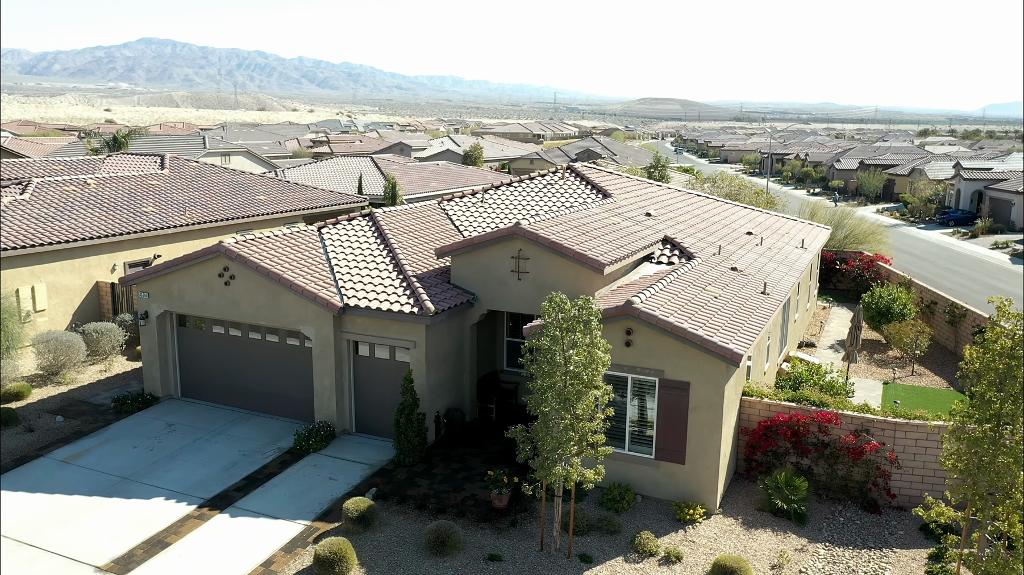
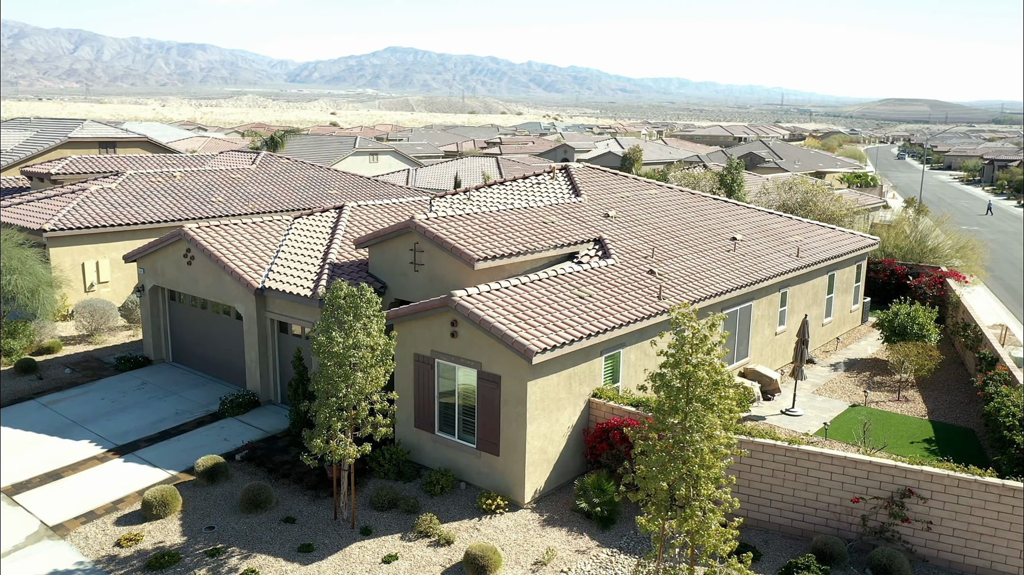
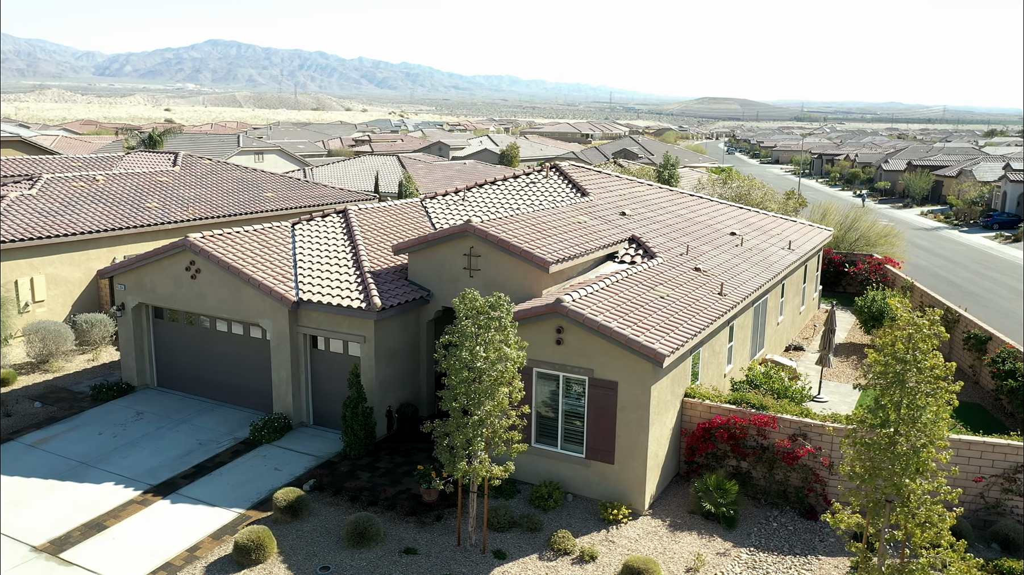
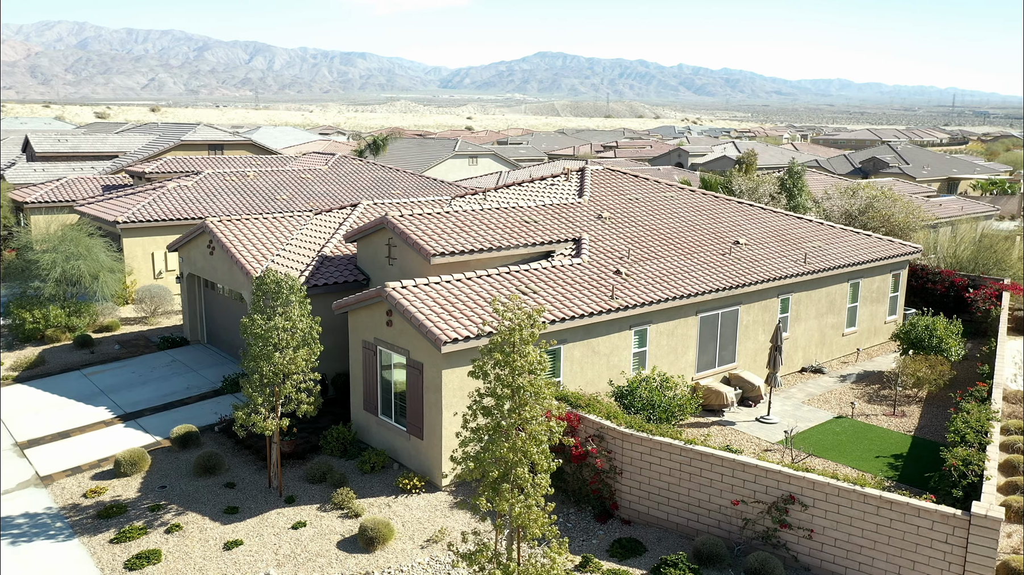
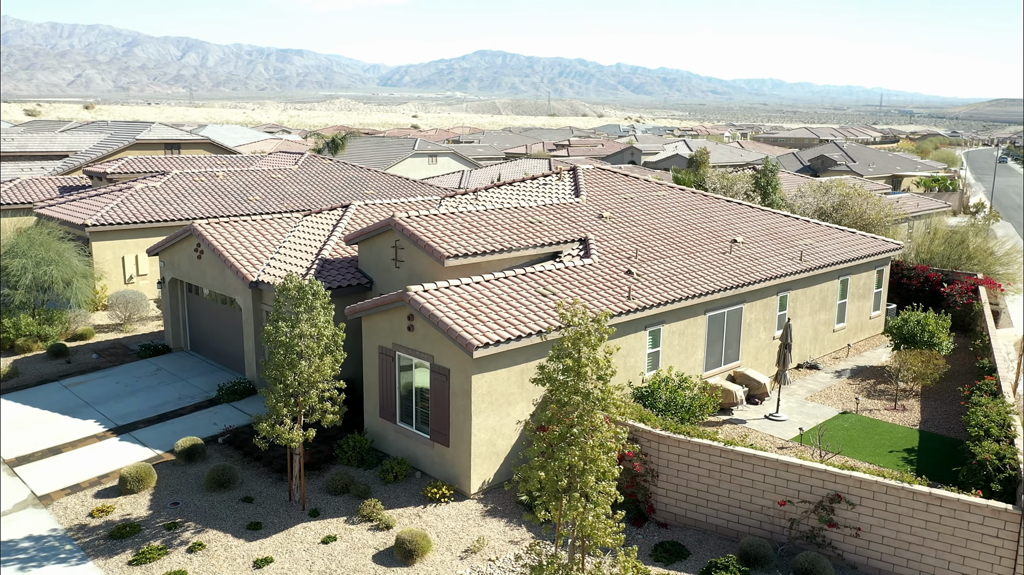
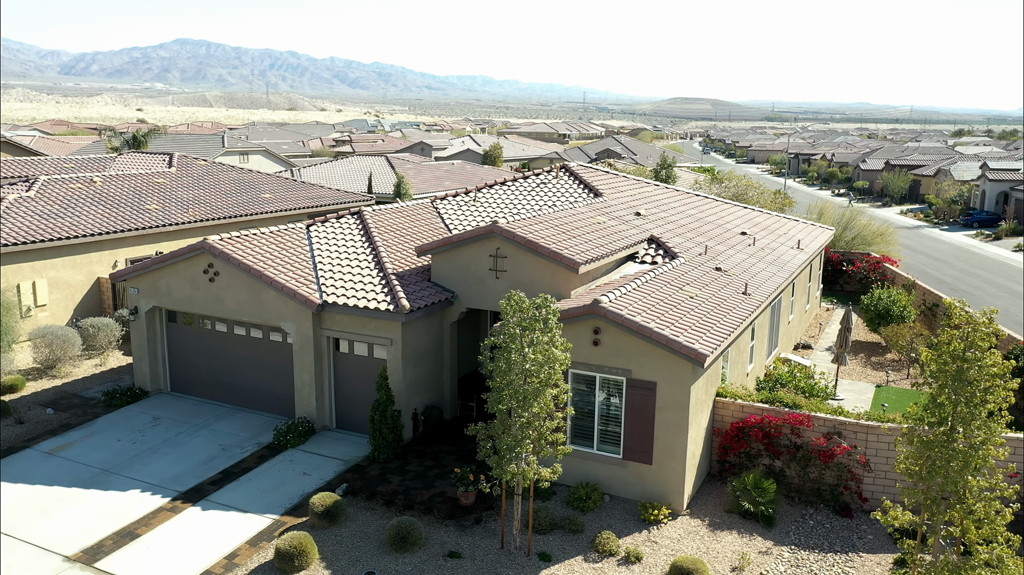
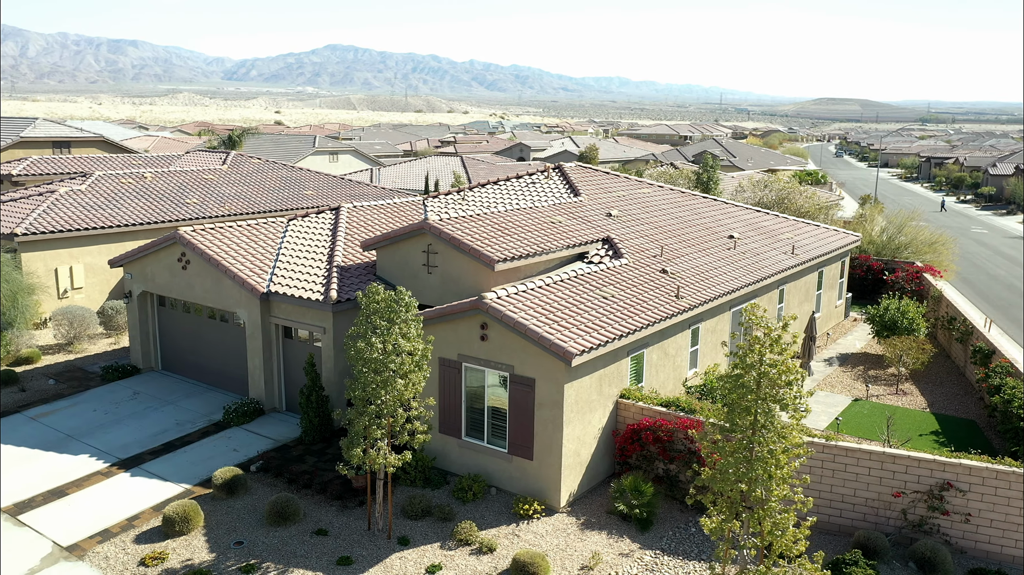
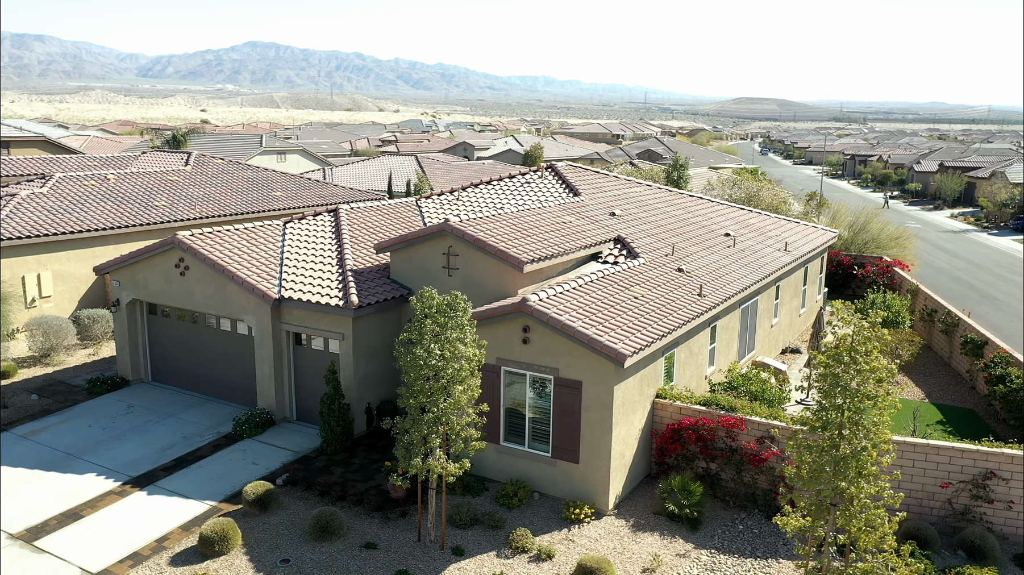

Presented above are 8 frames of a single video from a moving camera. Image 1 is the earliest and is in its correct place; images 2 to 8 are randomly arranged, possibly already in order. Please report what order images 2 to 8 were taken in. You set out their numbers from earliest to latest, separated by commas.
6, 3, 8, 7, 2, 5, 4
